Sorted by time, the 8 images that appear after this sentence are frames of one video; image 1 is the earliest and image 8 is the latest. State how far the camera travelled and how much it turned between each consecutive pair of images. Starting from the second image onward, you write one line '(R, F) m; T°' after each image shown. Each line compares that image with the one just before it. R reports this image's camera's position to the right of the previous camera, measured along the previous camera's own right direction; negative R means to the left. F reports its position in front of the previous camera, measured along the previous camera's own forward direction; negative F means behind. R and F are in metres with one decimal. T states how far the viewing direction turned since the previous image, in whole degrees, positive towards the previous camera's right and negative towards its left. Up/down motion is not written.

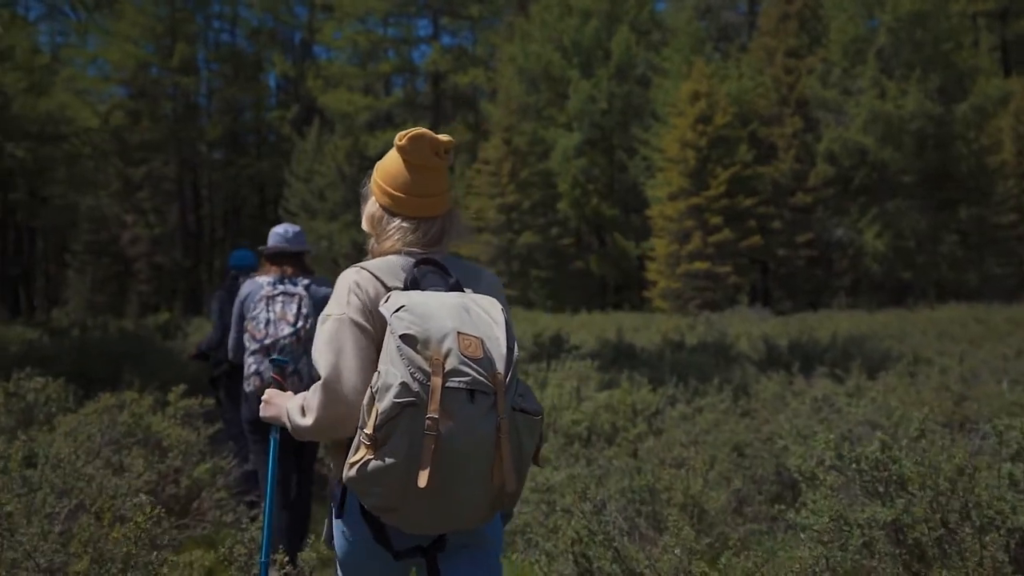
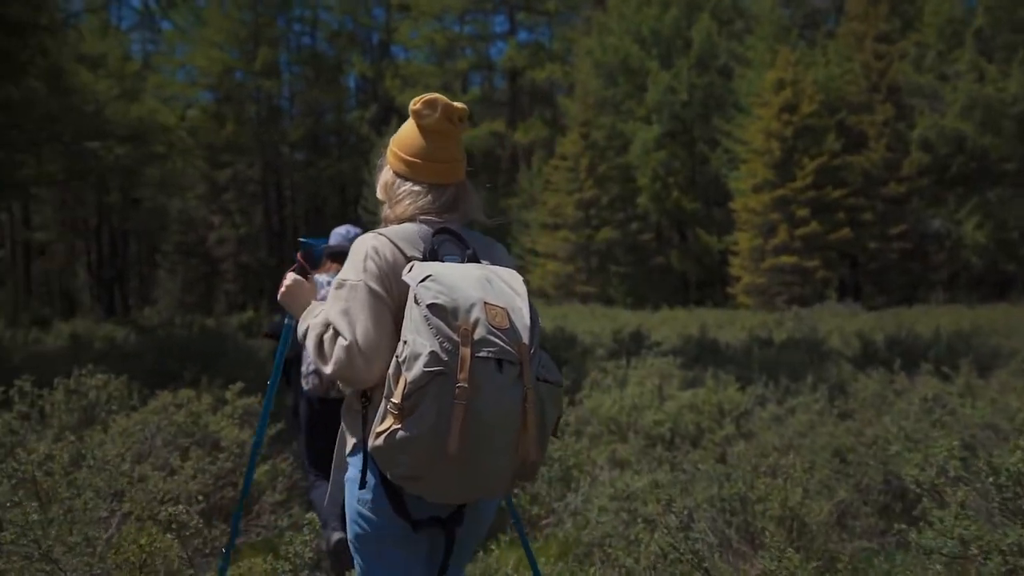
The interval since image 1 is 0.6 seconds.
(0.0, +0.3) m; -5°
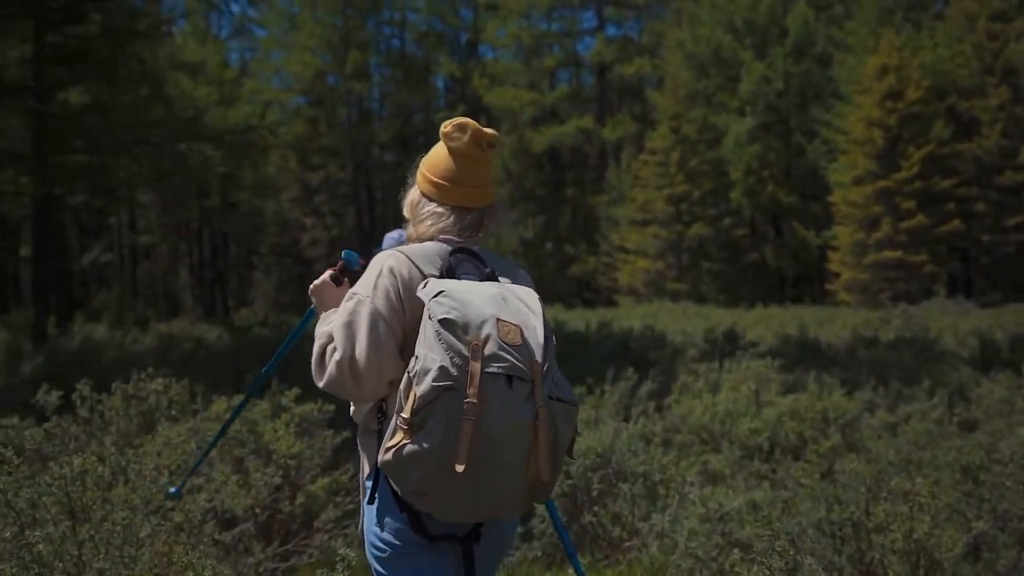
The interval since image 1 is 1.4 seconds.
(0.0, +0.3) m; -6°
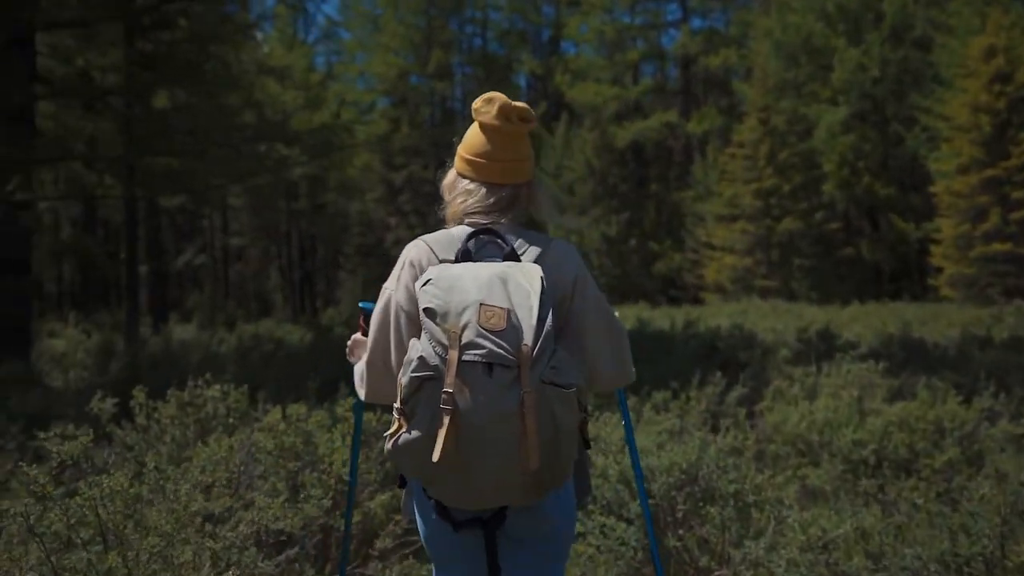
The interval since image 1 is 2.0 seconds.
(0.0, +0.3) m; -5°
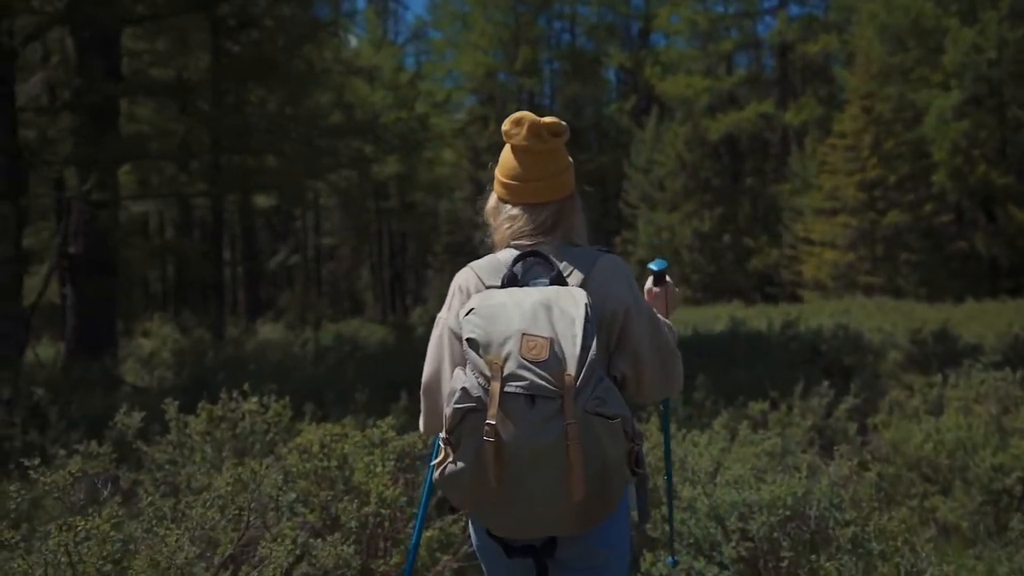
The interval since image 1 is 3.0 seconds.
(+0.1, +0.5) m; -6°
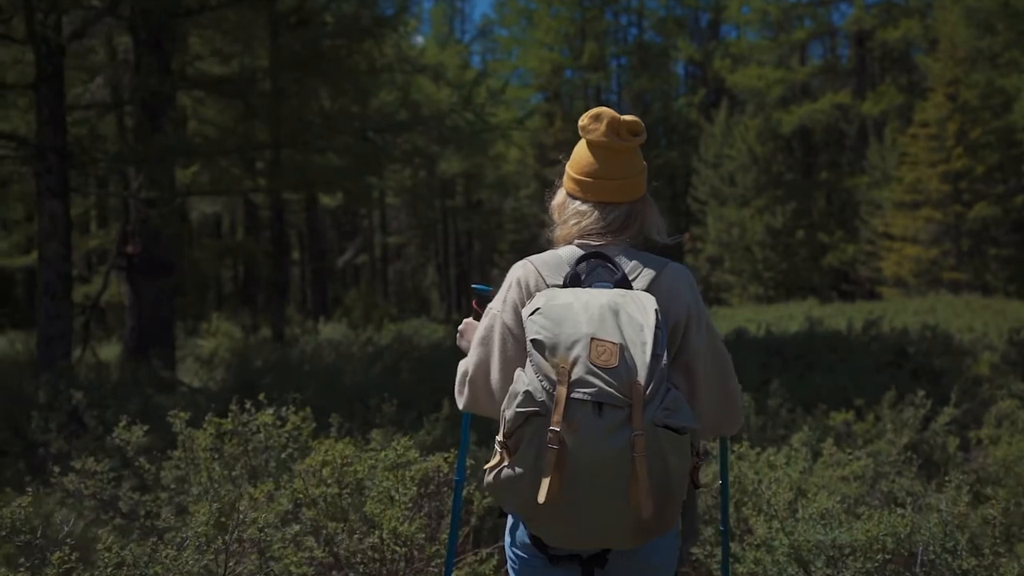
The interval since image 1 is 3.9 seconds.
(+0.1, +0.4) m; -4°
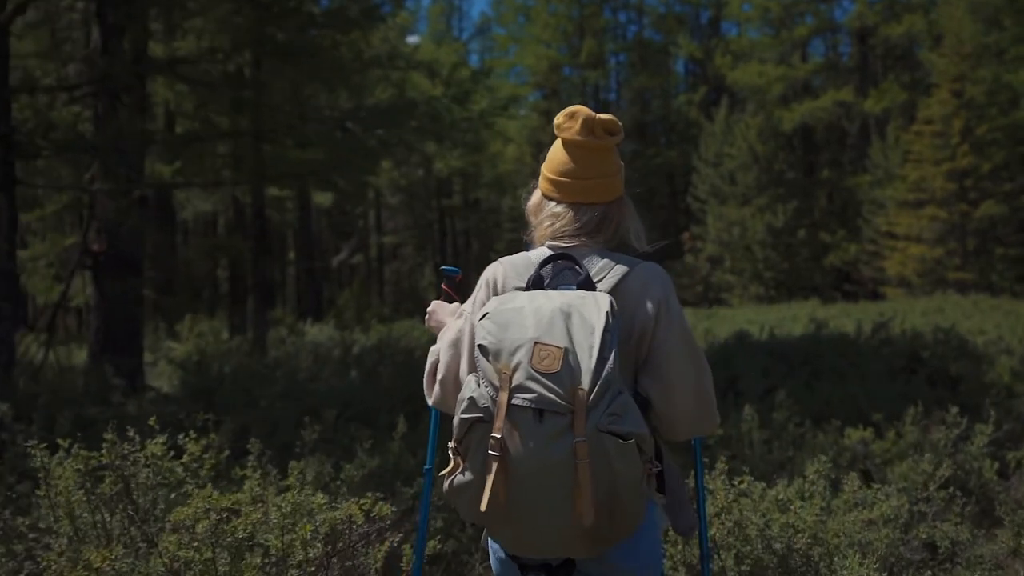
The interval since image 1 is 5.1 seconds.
(+0.1, +0.6) m; 0°
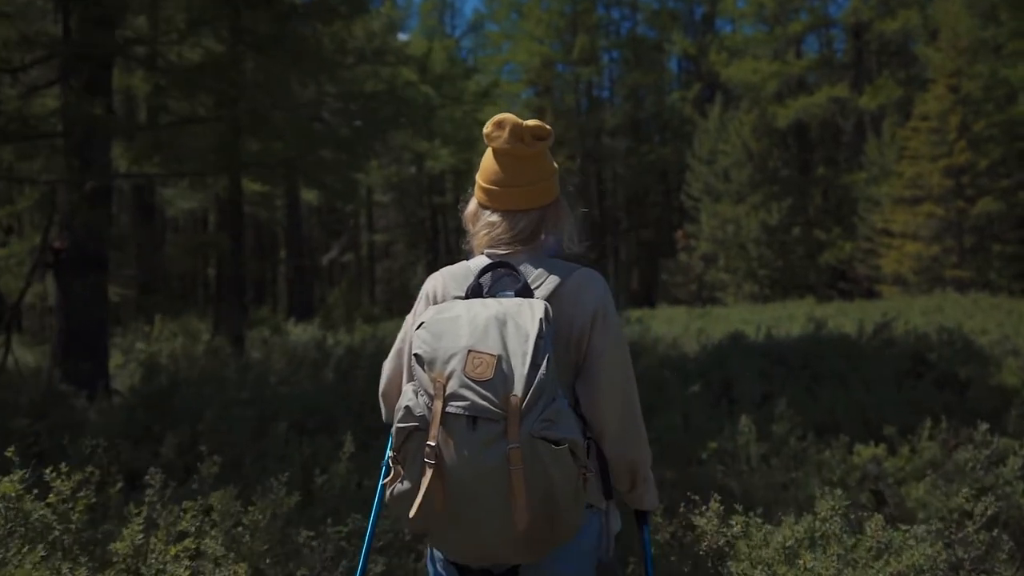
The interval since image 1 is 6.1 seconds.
(+0.1, +0.4) m; 0°
